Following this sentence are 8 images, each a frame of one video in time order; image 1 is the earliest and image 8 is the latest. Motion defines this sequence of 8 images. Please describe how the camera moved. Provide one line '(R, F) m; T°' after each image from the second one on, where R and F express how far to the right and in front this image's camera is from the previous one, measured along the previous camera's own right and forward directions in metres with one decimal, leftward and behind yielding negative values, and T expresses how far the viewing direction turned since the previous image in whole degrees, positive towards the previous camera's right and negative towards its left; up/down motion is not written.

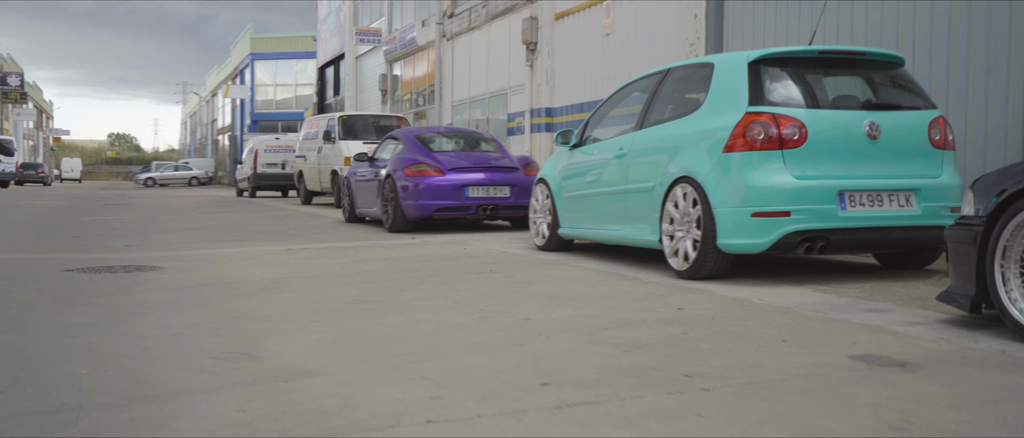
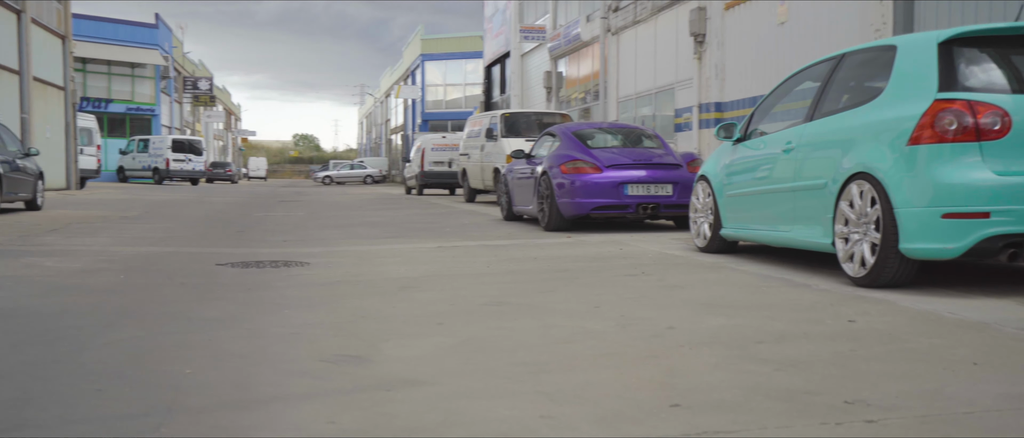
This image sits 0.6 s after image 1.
(+0.1, +0.5) m; -10°
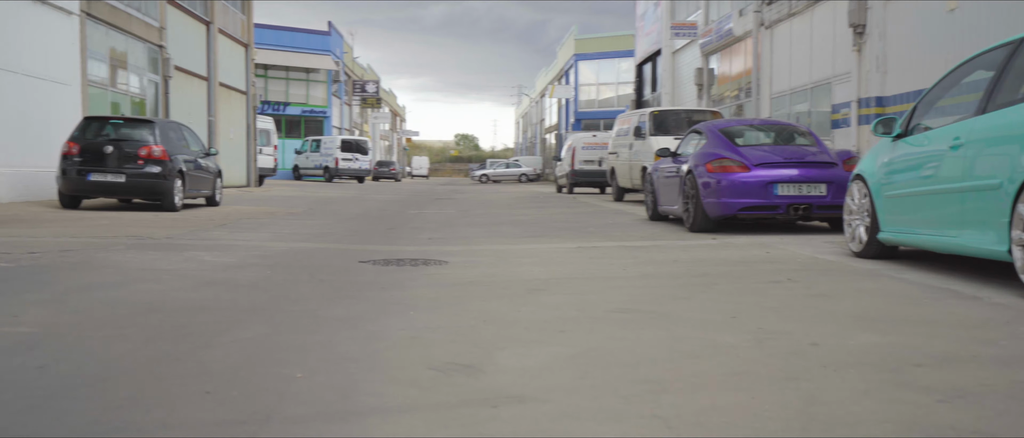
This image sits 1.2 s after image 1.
(+0.1, +0.3) m; -9°
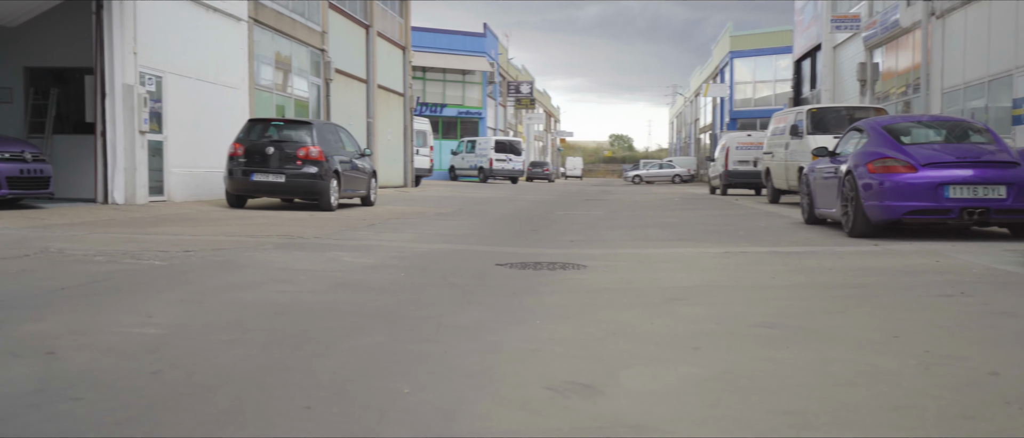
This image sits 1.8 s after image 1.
(+0.1, +0.3) m; -9°
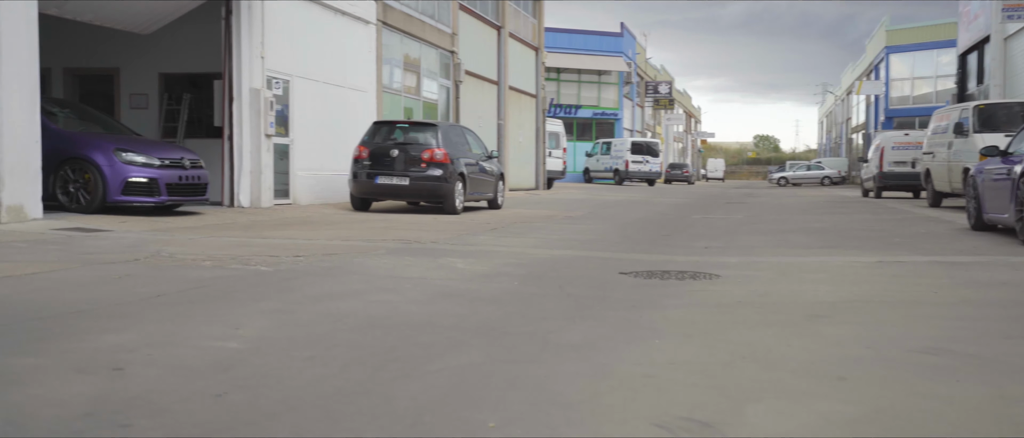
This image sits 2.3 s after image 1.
(+0.1, +0.5) m; -8°
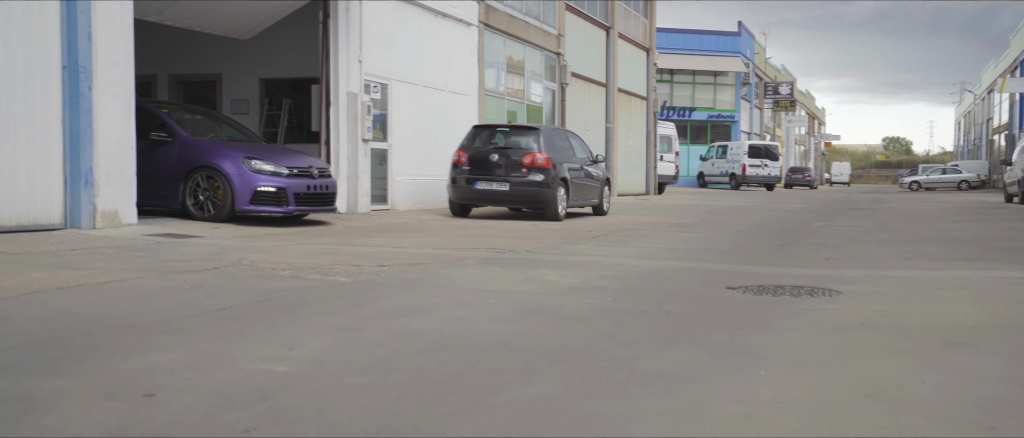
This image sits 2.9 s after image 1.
(+0.1, +0.5) m; -7°
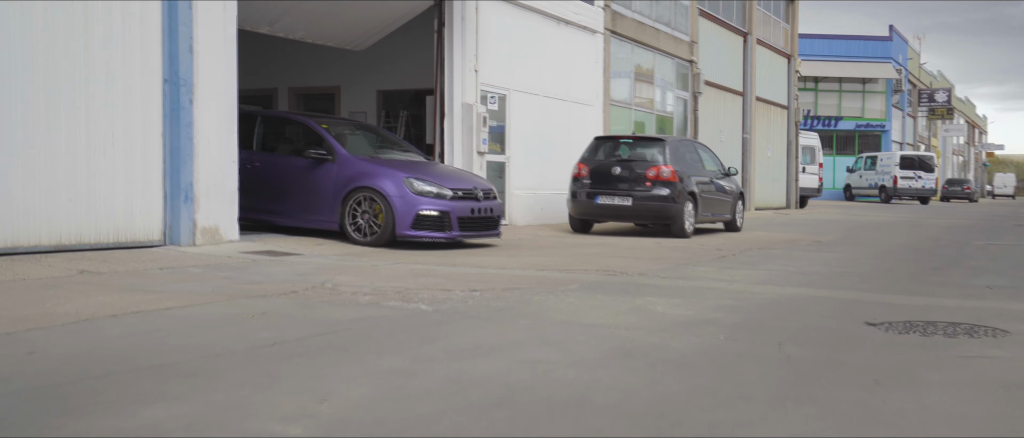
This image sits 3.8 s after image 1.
(+0.2, +0.7) m; -8°
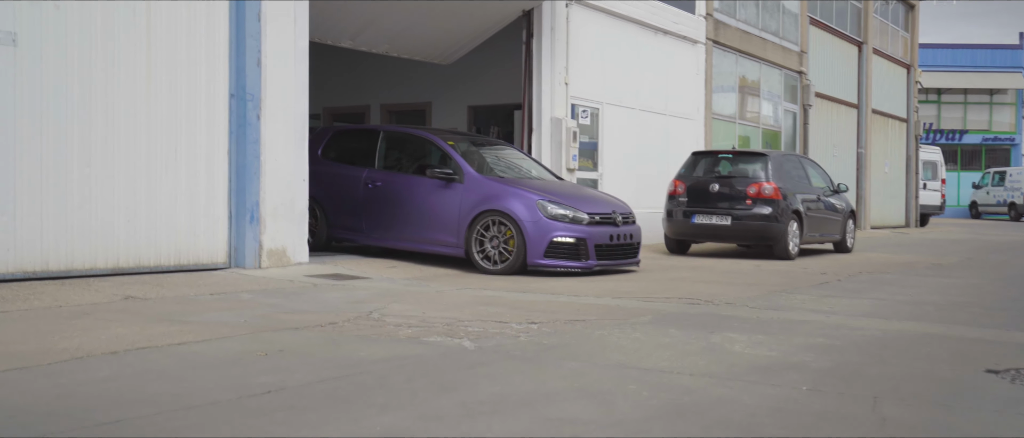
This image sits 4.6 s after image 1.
(+0.3, +0.7) m; -6°
